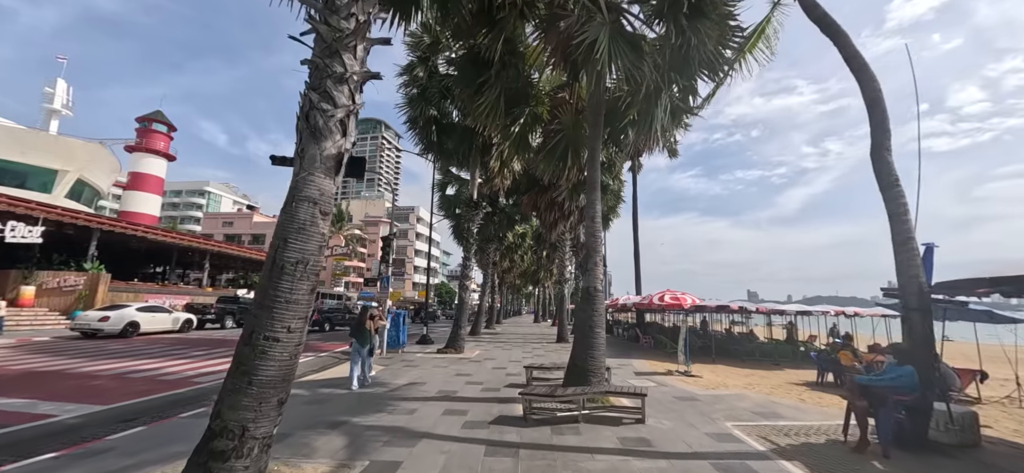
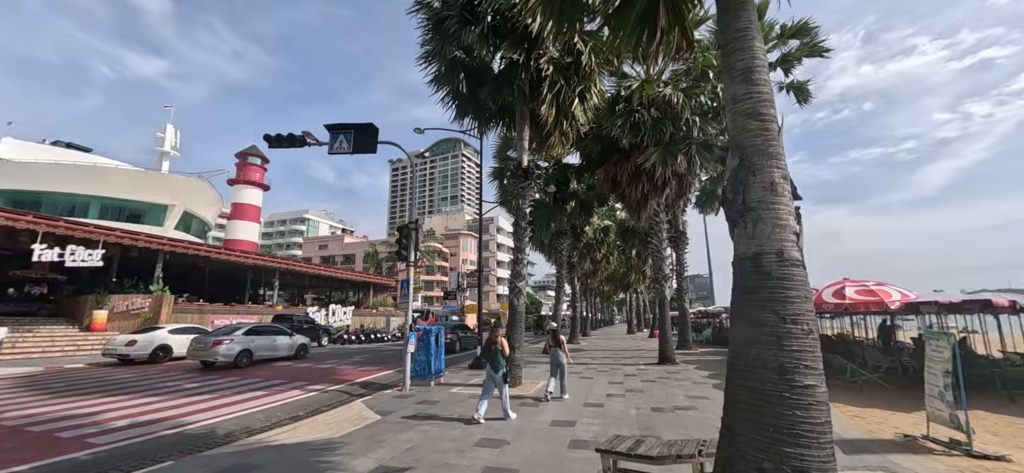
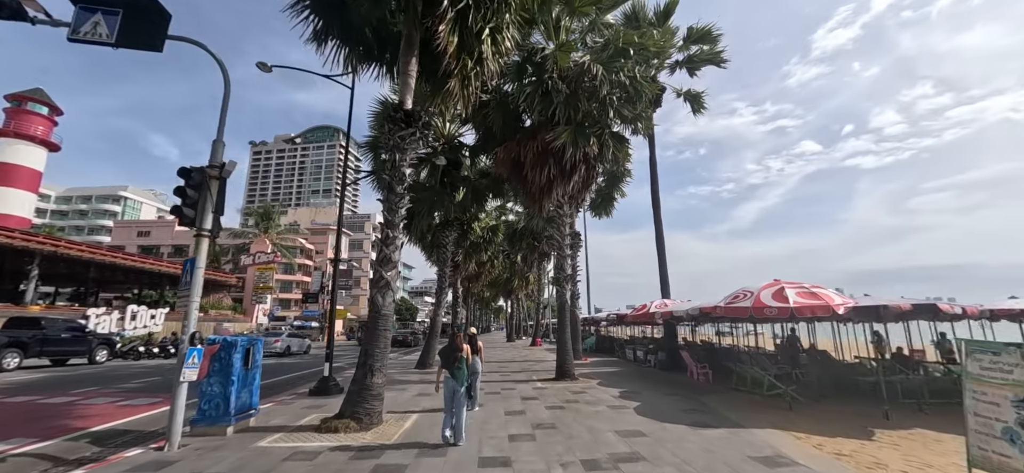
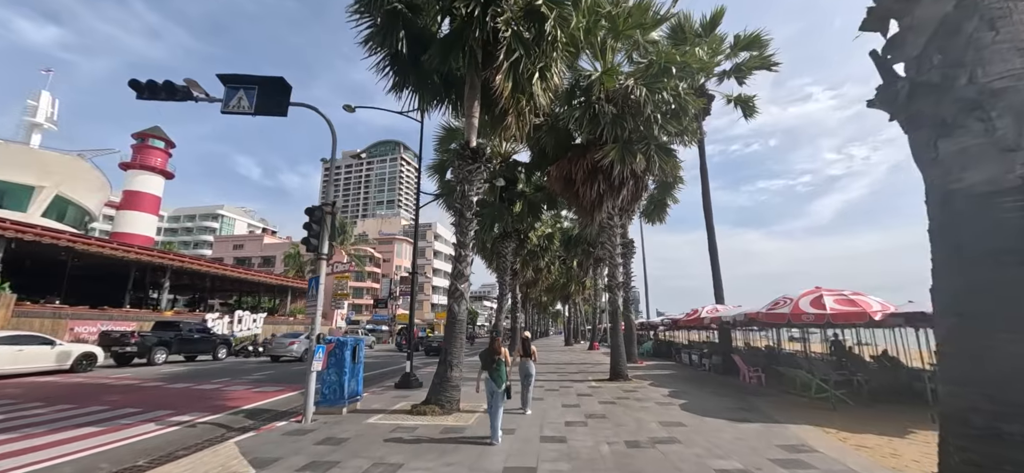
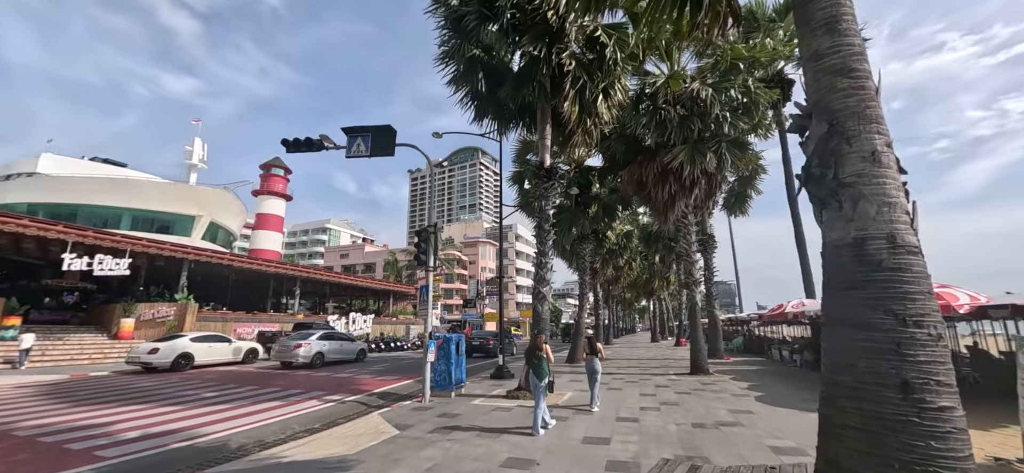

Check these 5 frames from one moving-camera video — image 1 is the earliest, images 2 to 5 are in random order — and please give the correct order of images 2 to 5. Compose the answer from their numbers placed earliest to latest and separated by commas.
2, 5, 4, 3
